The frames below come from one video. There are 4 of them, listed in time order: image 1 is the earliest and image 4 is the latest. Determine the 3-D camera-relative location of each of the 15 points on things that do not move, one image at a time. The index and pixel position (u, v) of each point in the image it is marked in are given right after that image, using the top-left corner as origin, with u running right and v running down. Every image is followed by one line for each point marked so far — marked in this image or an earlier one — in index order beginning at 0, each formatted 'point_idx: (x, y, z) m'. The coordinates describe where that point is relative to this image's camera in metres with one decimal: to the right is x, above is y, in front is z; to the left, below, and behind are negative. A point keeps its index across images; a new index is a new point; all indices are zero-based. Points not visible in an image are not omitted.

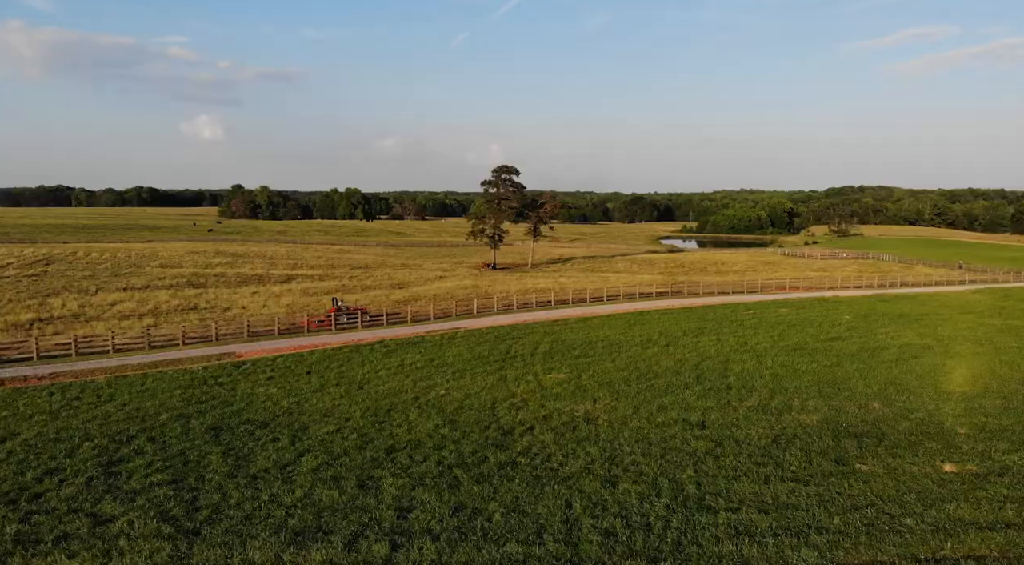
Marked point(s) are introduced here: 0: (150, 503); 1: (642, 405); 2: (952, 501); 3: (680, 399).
0: (-7.5, -4.6, +13.9) m
1: (+3.7, -3.5, +19.1) m
2: (+8.6, -4.3, +13.0) m
3: (+4.9, -3.4, +19.6) m
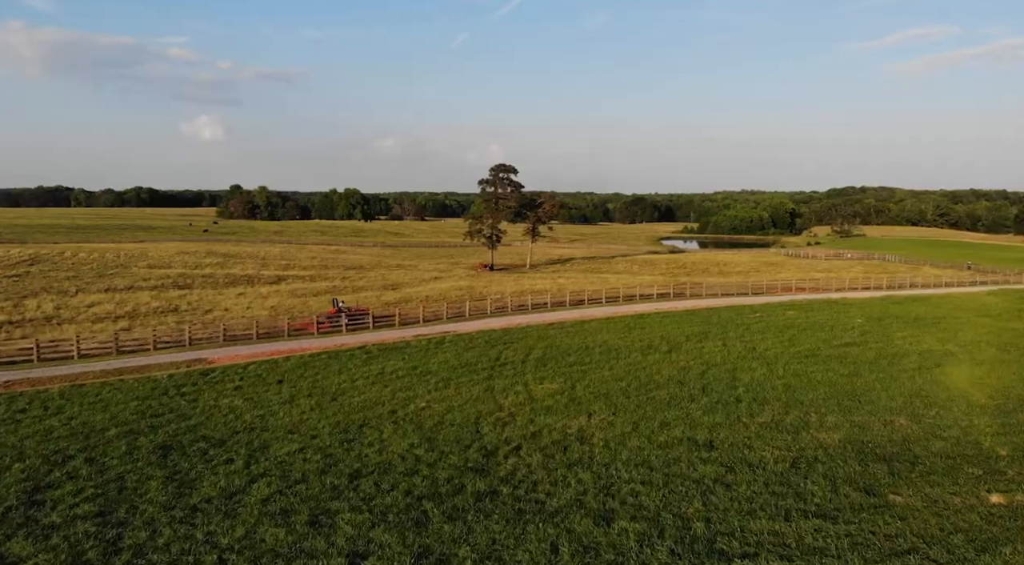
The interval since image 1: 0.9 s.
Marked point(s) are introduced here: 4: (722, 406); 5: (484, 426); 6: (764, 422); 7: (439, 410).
0: (-7.9, -4.6, +11.9) m
1: (+3.3, -3.5, +17.1) m
2: (+8.2, -4.3, +11.0) m
3: (+4.5, -3.5, +17.6) m
4: (+5.8, -3.4, +18.4) m
5: (-0.8, -3.8, +17.7) m
6: (+6.4, -3.6, +17.1) m
7: (-2.1, -3.7, +19.3) m
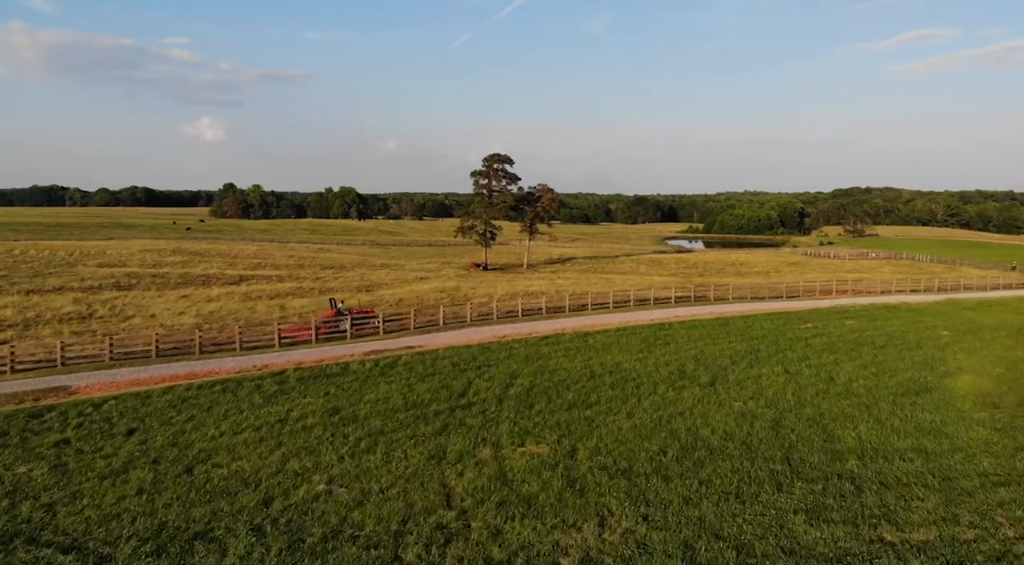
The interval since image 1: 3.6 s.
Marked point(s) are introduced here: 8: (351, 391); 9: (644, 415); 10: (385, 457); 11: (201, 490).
0: (-8.7, -4.6, +3.9) m
1: (+2.6, -3.6, +9.2) m
2: (+7.4, -4.3, +3.1) m
3: (+3.8, -3.5, +9.6) m
4: (+5.0, -3.4, +10.4) m
5: (-1.5, -3.8, +9.8) m
6: (+5.7, -3.6, +9.1) m
7: (-2.9, -3.7, +11.4) m
8: (-4.3, -2.9, +17.8) m
9: (+2.9, -2.9, +14.8) m
10: (-2.5, -3.4, +13.0) m
11: (-5.6, -3.7, +12.2) m
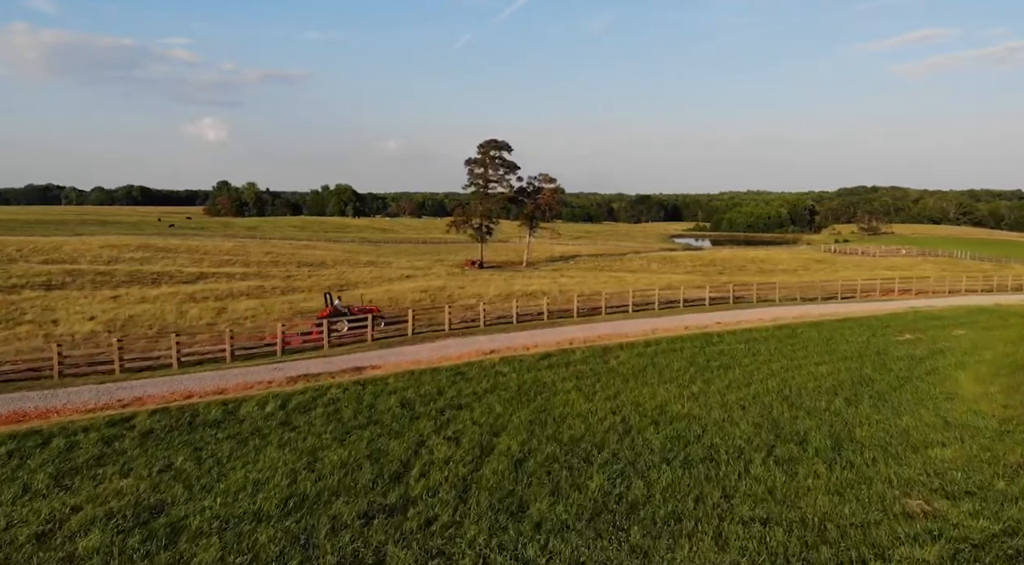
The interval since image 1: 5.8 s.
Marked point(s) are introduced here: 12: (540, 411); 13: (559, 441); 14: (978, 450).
0: (-9.0, -4.4, -3.6) m
1: (+2.3, -3.4, +1.6) m
2: (+7.1, -4.2, -4.5) m
3: (+3.5, -3.3, +2.1) m
4: (+4.7, -3.3, +2.9) m
5: (-1.8, -3.7, +2.2) m
6: (+5.4, -3.4, +1.6) m
7: (-3.2, -3.5, +3.8) m
8: (-4.6, -2.8, +10.2) m
9: (+2.6, -2.8, +7.3) m
10: (-2.8, -3.3, +5.5) m
11: (-6.0, -3.6, +4.6) m
12: (+0.5, -2.4, +12.7) m
13: (+0.7, -2.5, +10.9) m
14: (+7.1, -2.5, +10.3) m
